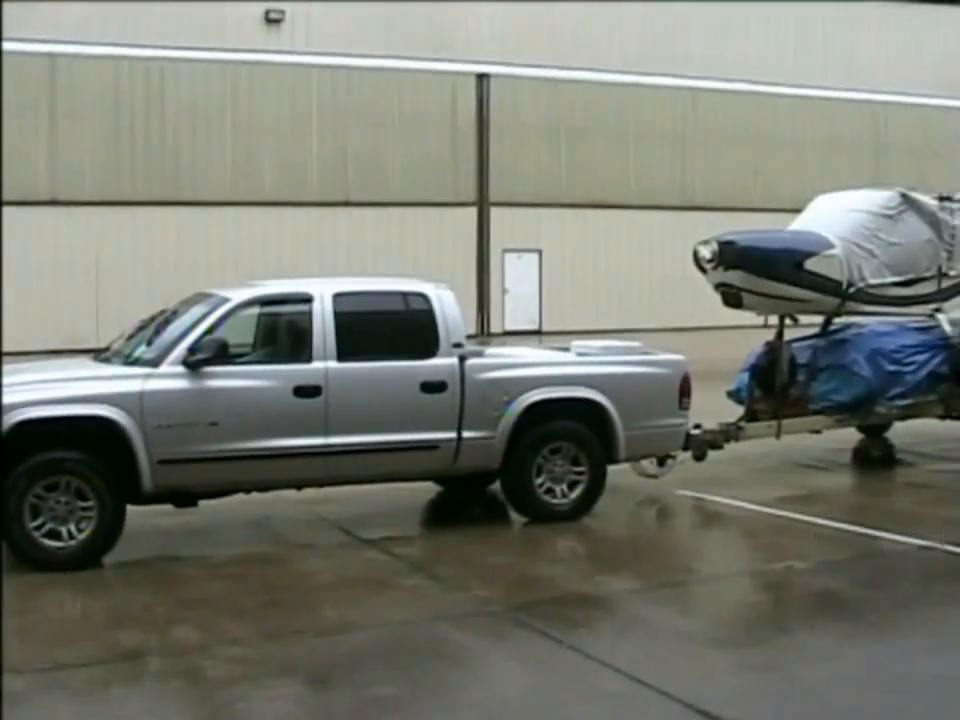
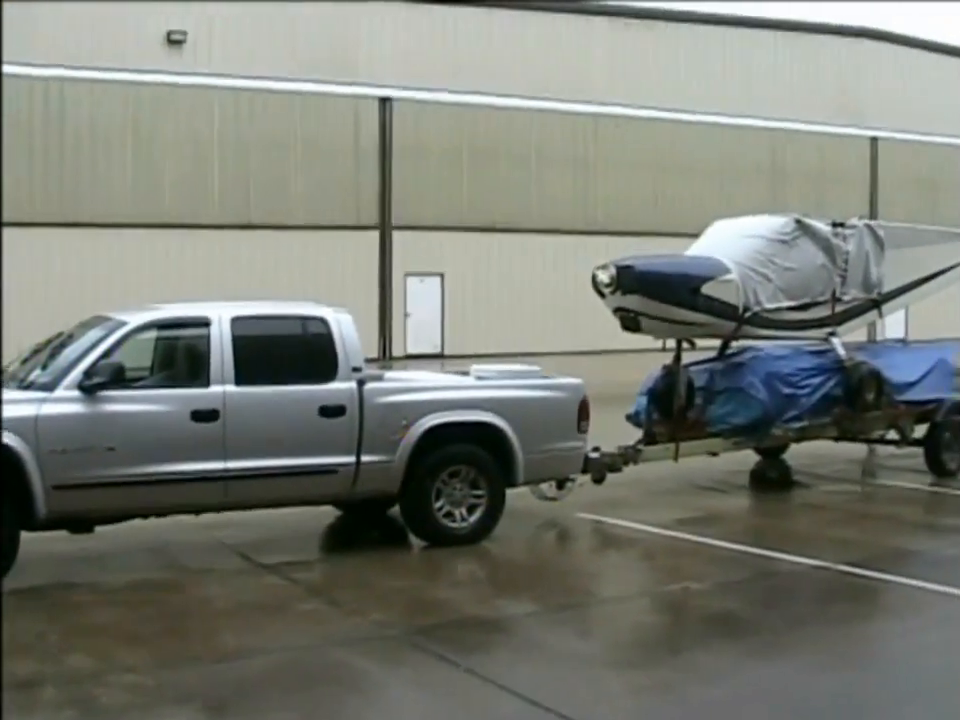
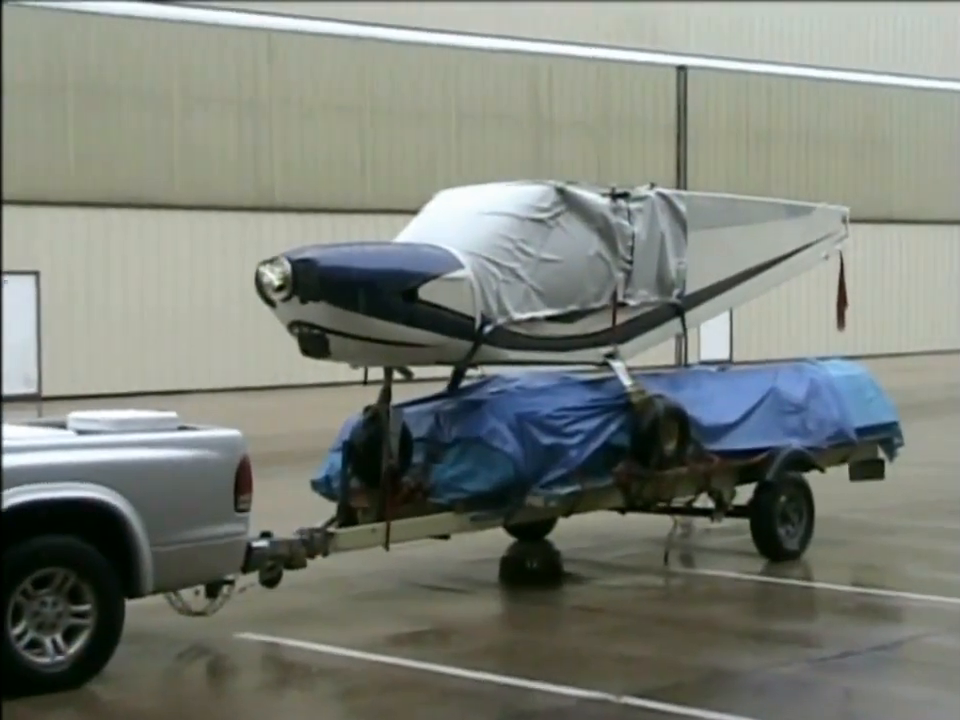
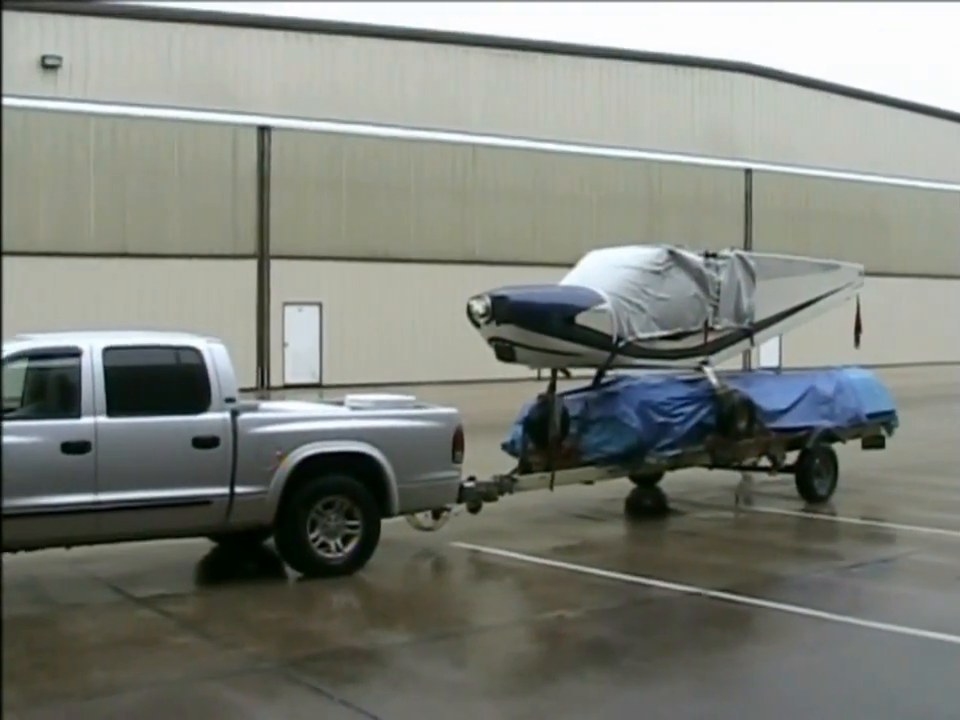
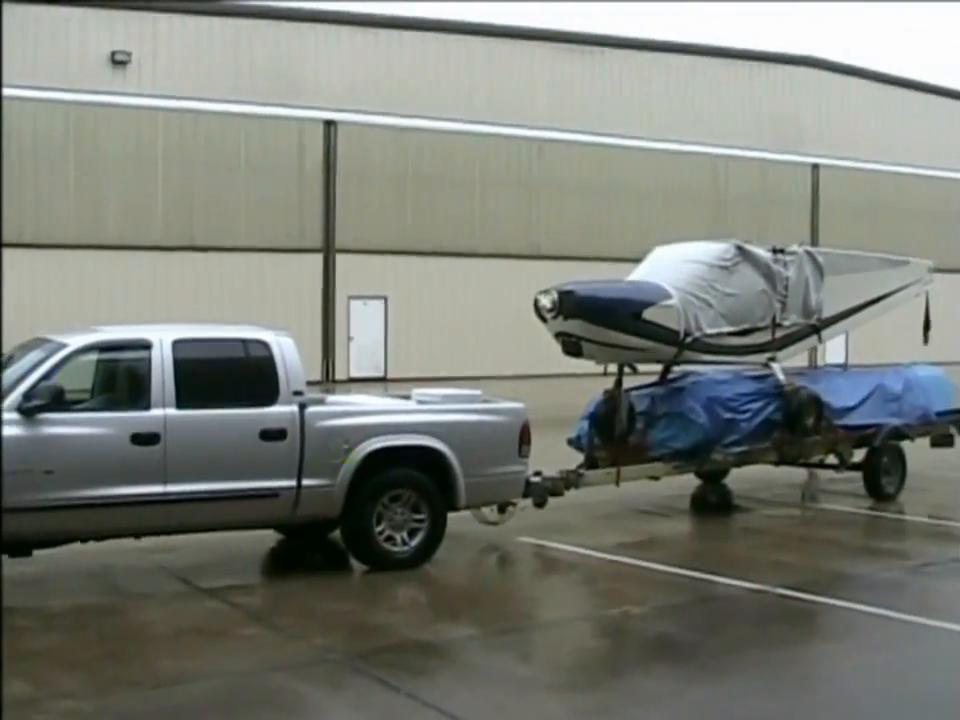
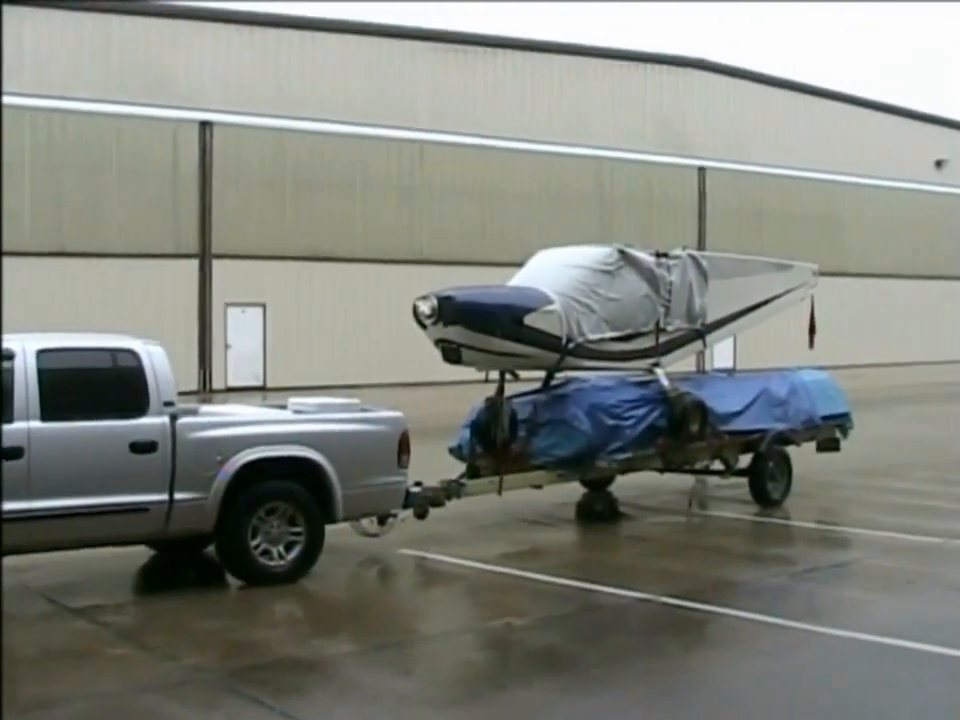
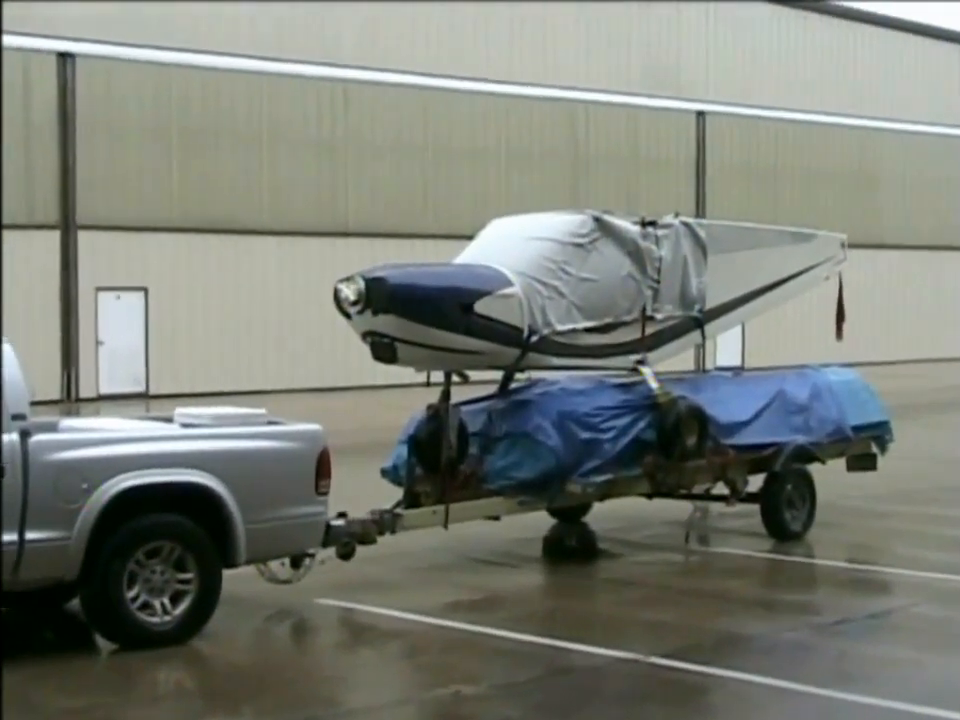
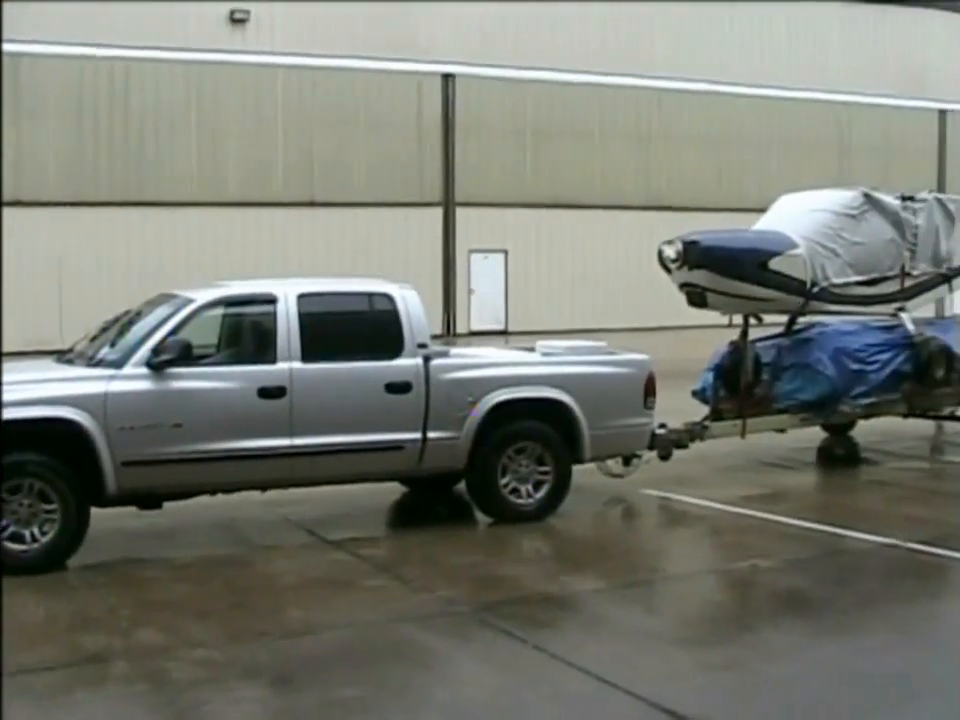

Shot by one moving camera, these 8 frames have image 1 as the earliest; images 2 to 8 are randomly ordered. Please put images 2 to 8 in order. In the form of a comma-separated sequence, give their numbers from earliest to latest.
8, 2, 5, 4, 6, 7, 3
